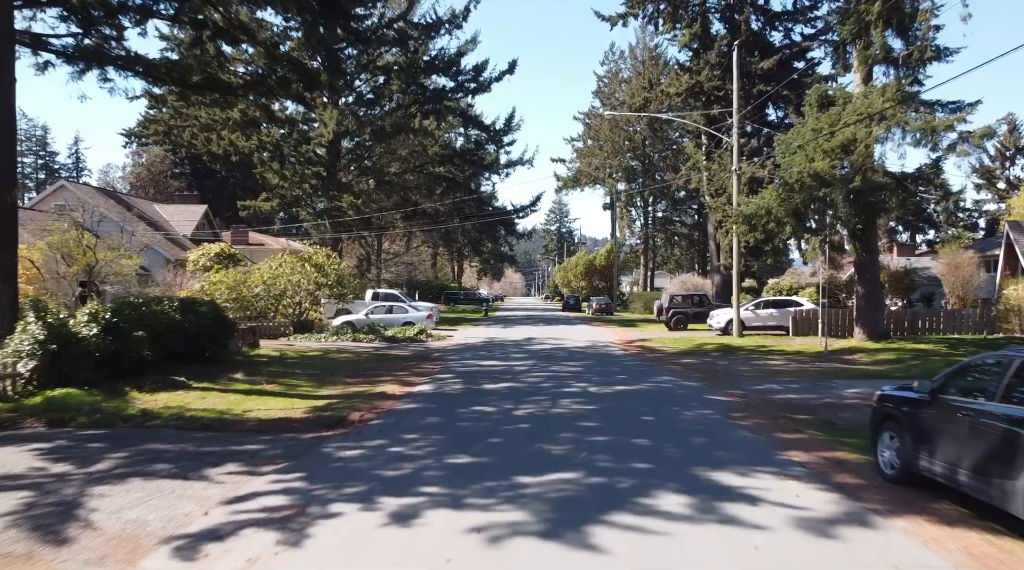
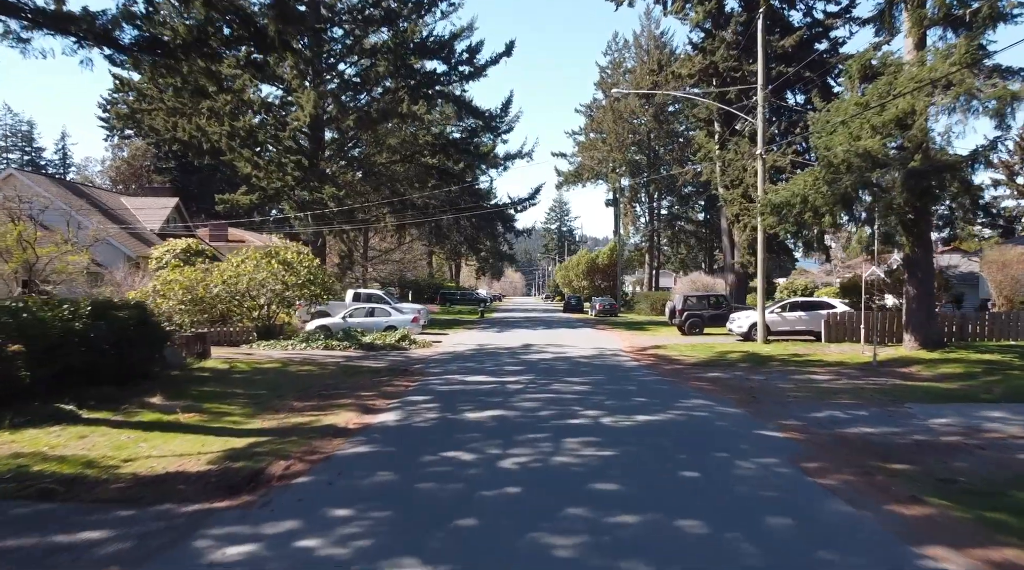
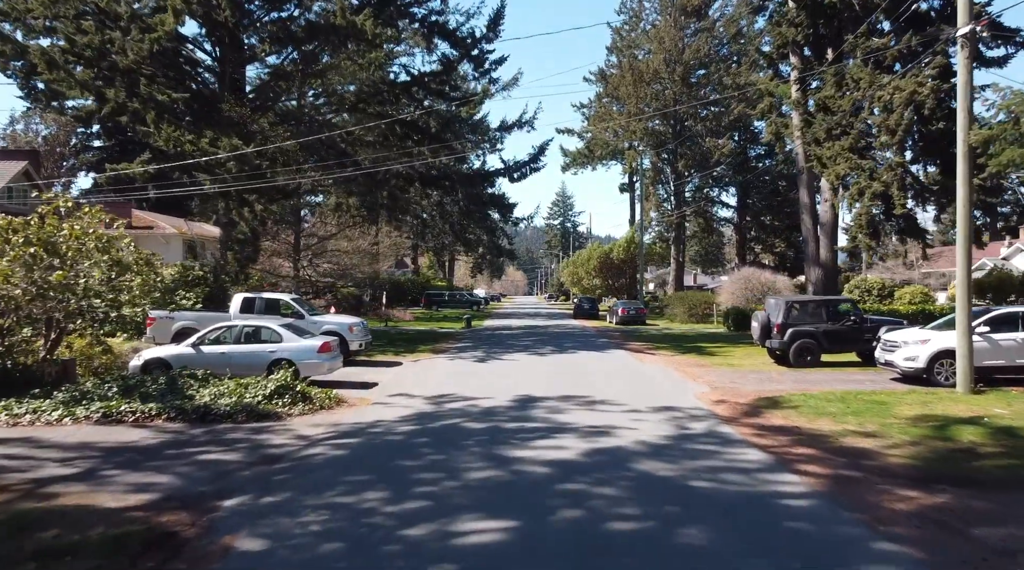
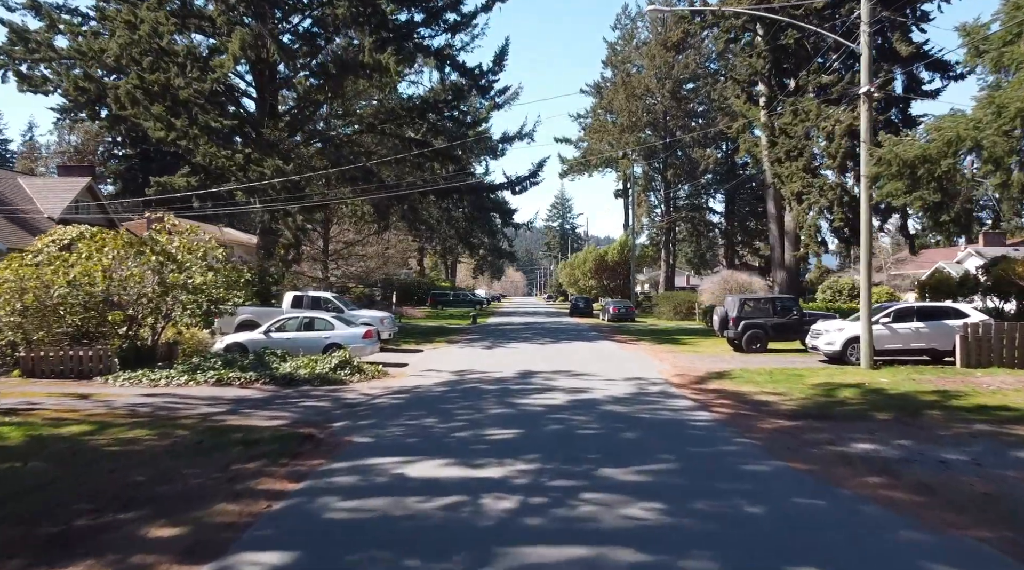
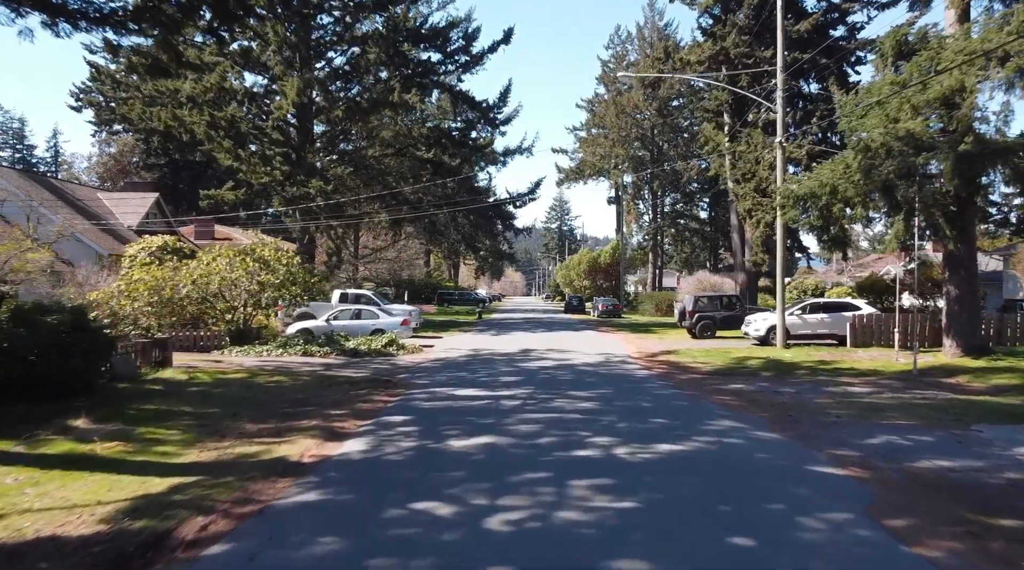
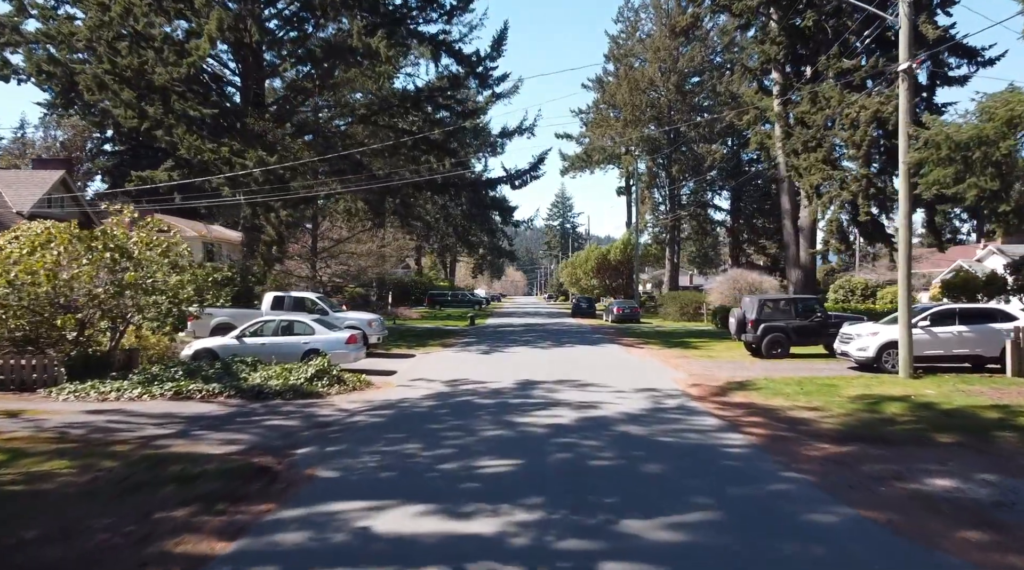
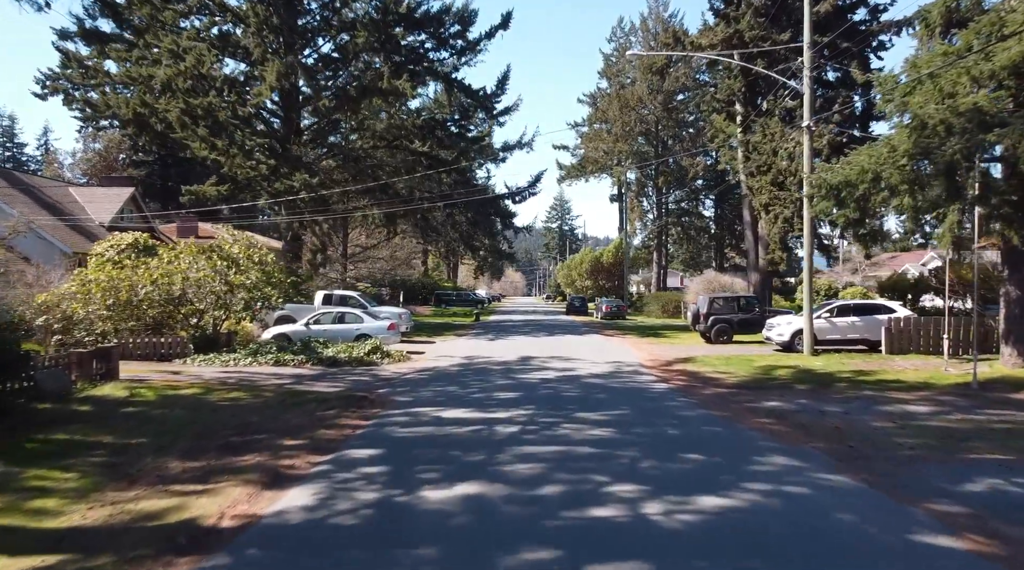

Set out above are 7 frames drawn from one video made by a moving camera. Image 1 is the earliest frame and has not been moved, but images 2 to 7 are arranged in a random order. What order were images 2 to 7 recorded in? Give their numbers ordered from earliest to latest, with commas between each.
2, 5, 7, 4, 6, 3
